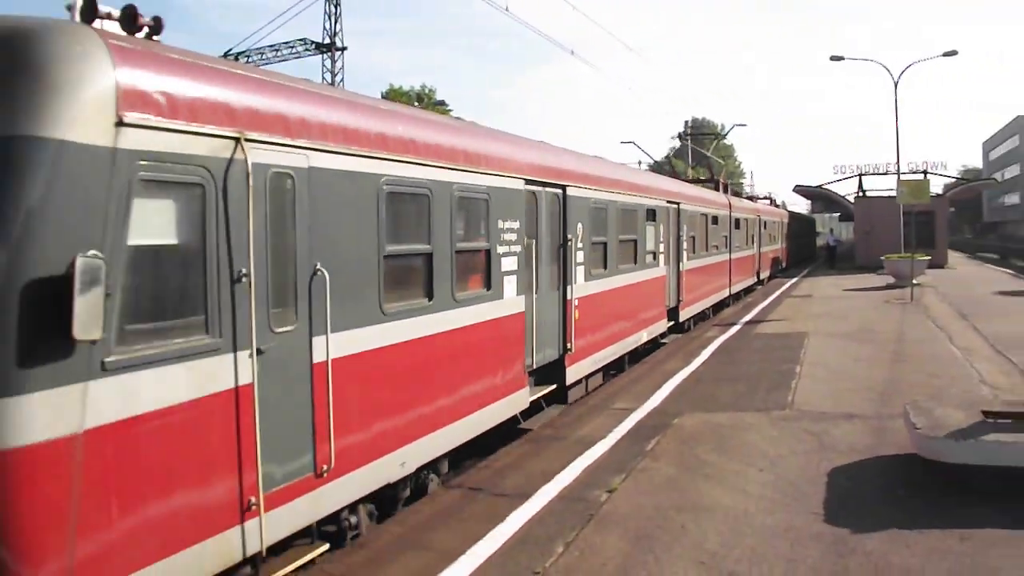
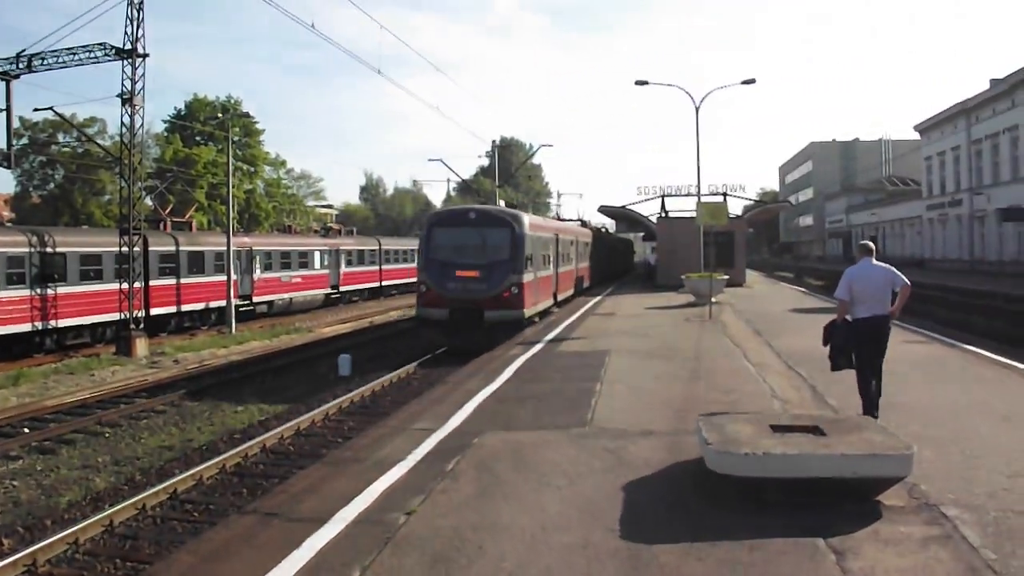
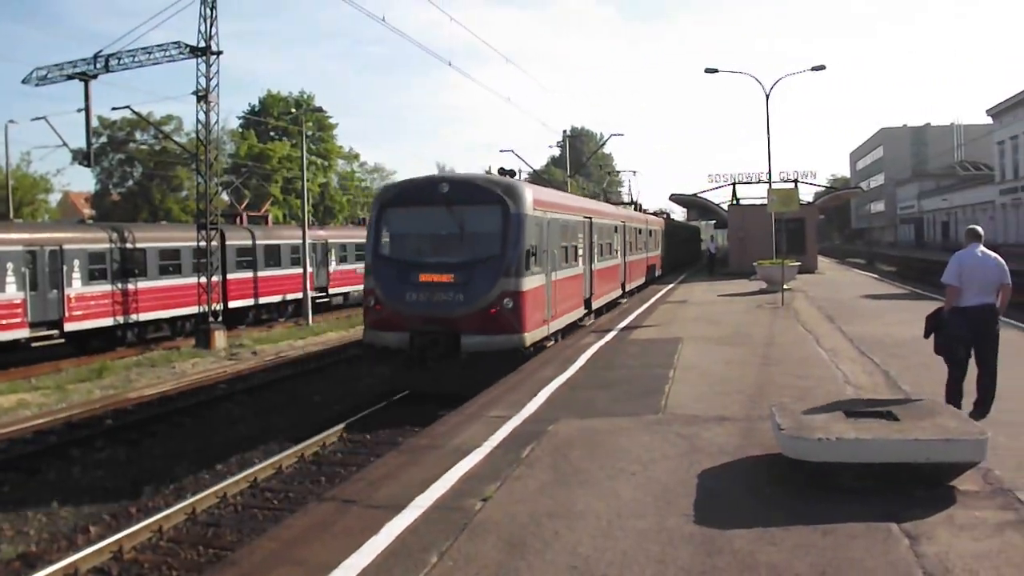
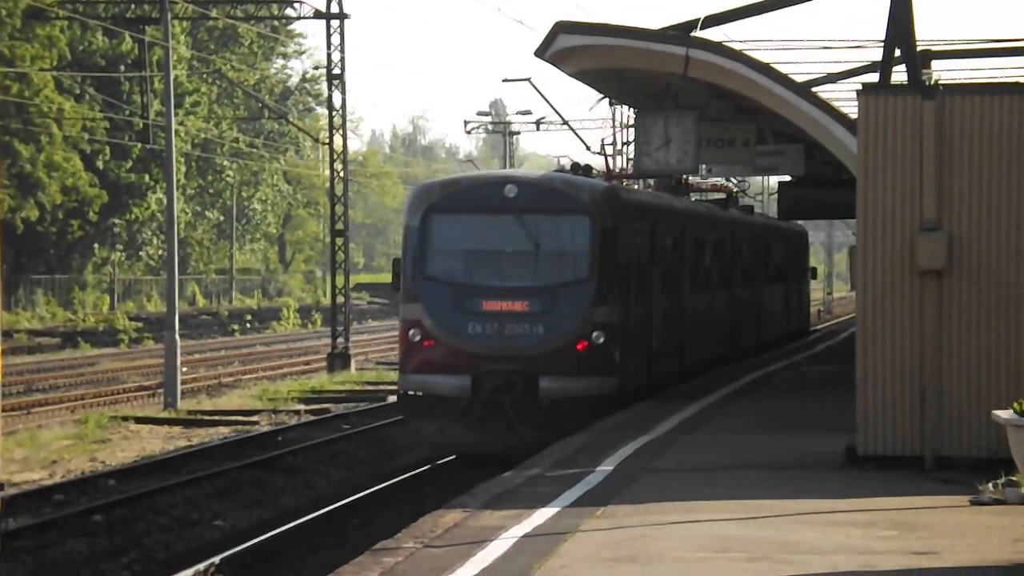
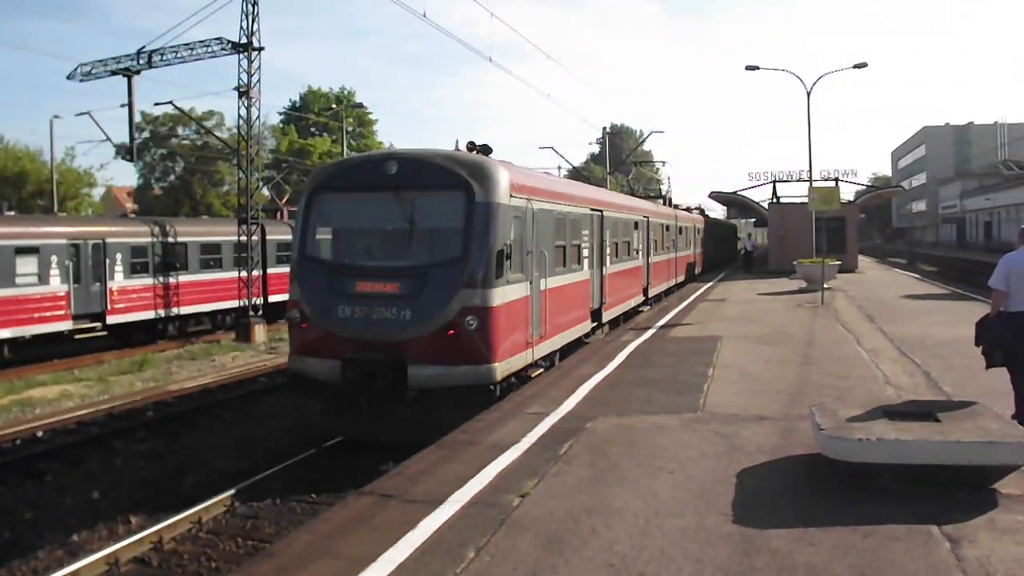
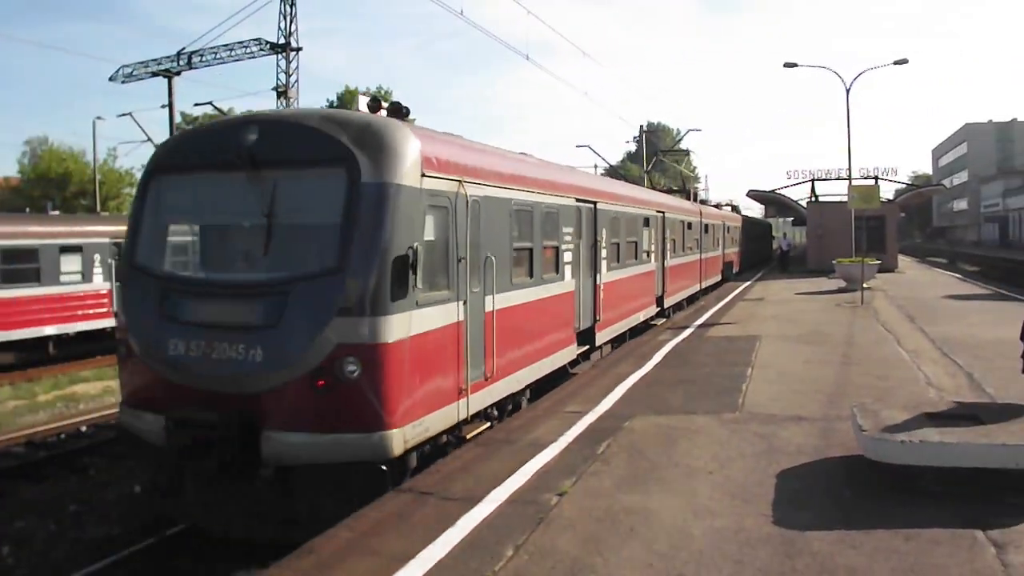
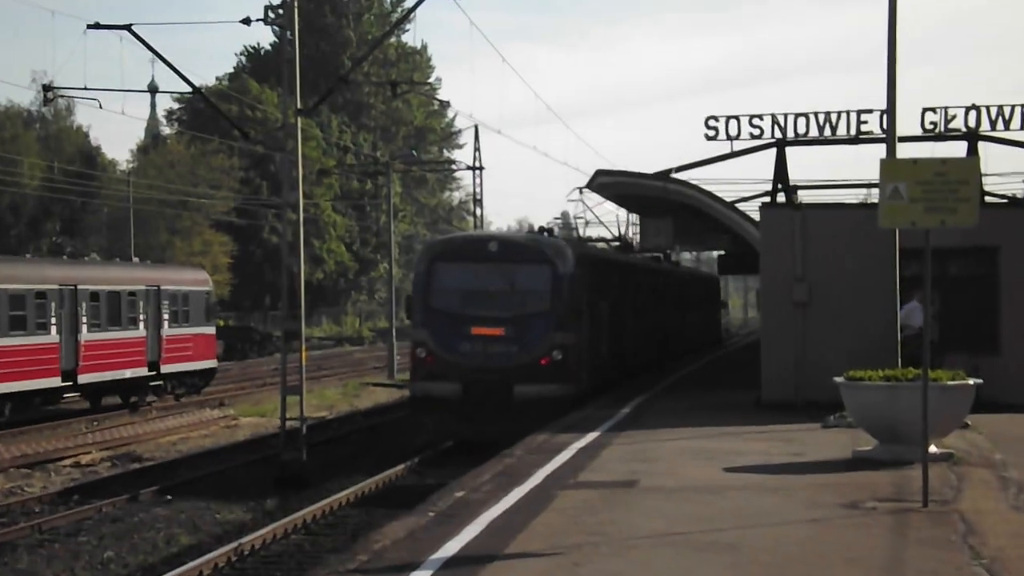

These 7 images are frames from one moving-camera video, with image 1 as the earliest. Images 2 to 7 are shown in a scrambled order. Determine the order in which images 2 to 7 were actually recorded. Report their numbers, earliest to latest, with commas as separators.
6, 5, 3, 2, 7, 4
